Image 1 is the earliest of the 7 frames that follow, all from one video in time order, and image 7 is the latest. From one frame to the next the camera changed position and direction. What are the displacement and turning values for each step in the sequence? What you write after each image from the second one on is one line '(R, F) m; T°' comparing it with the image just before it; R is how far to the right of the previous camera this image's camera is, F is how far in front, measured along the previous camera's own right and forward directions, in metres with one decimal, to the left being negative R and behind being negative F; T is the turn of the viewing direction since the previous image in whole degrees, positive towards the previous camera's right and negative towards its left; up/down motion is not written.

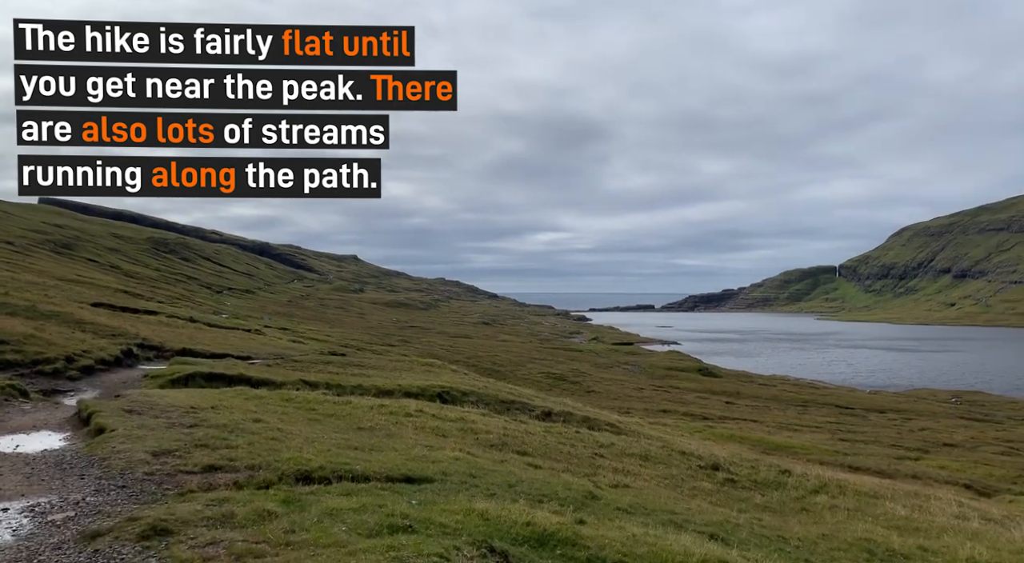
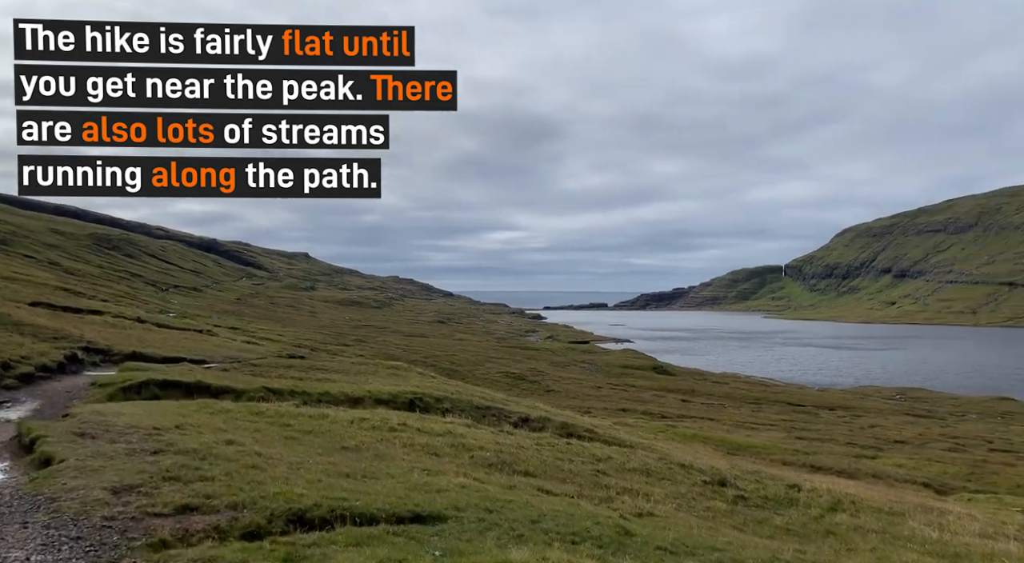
(-0.9, +1.5) m; +3°
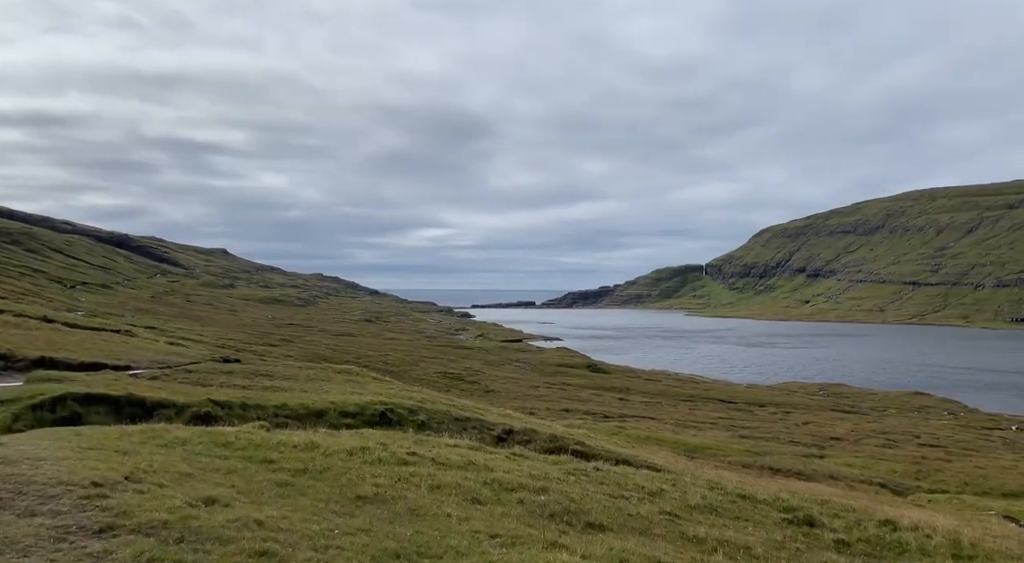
(-2.1, +3.8) m; +5°
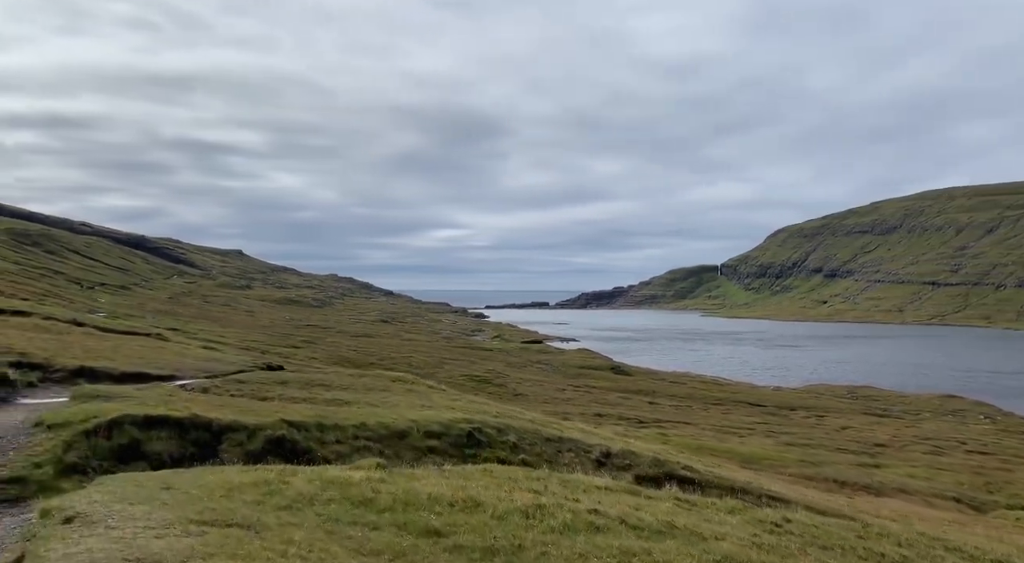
(-2.9, +3.4) m; -1°
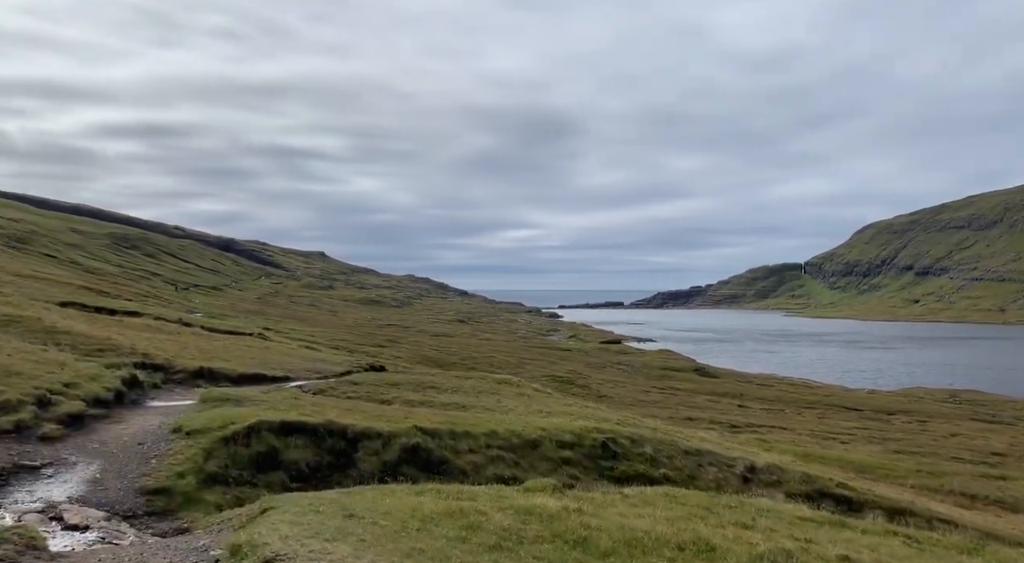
(-1.9, +1.5) m; -5°
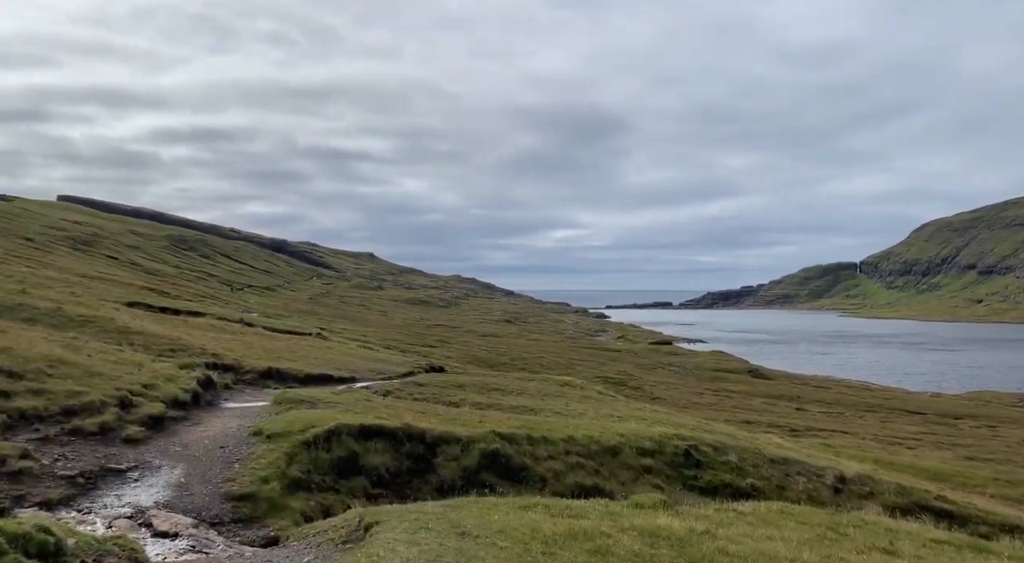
(-0.9, +0.7) m; -3°
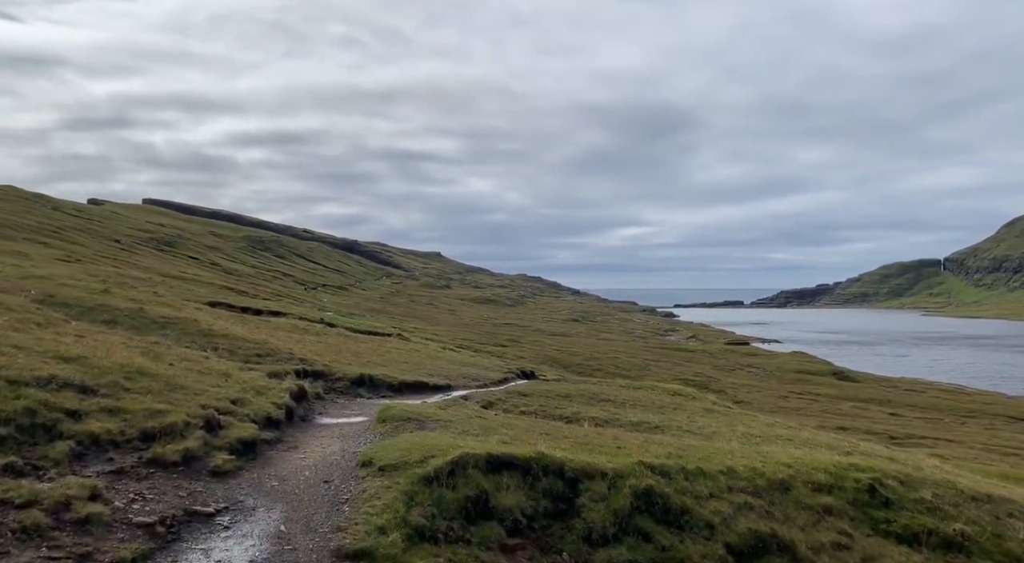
(-1.8, +3.4) m; -5°
